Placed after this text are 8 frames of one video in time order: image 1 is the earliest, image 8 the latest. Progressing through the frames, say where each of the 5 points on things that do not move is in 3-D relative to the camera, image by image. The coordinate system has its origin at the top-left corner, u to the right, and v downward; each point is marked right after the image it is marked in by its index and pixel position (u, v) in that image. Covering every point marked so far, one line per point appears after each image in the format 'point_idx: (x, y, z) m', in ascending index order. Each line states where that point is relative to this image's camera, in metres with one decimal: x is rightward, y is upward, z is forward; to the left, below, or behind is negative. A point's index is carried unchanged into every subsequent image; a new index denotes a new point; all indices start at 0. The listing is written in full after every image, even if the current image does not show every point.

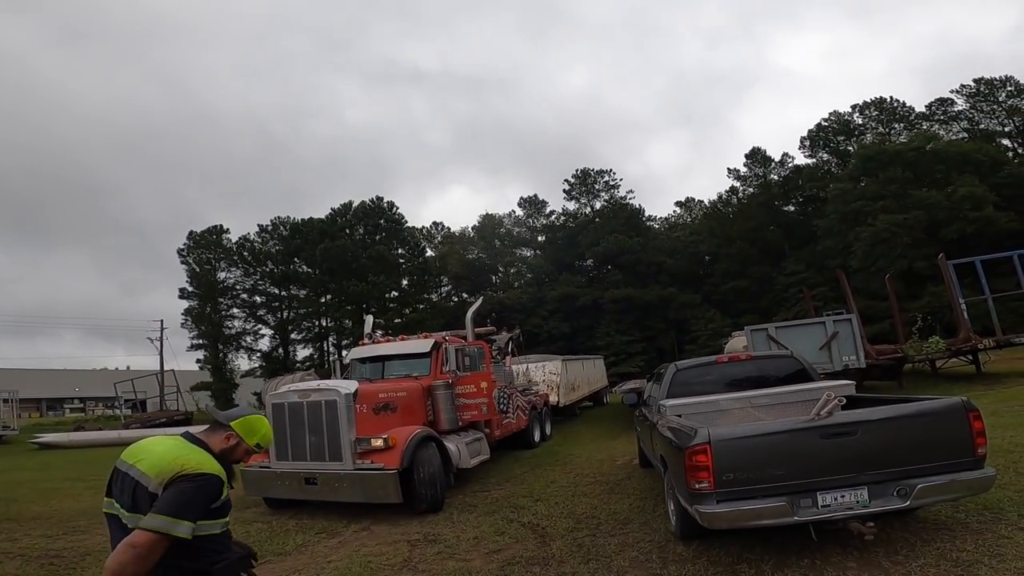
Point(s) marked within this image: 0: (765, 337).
0: (+5.5, -1.1, +14.7) m
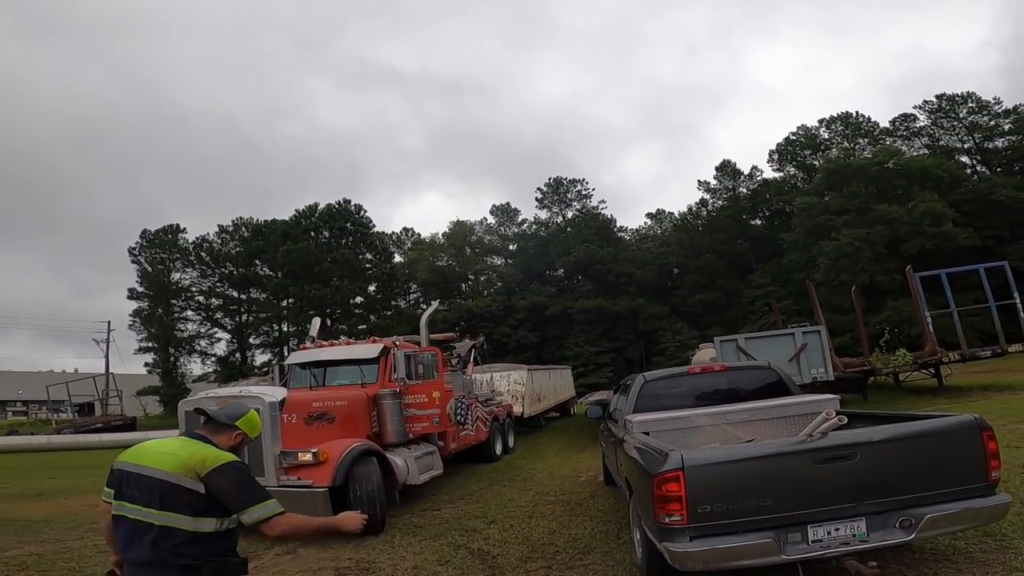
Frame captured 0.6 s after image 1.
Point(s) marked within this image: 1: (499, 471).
0: (+4.7, -1.3, +14.2) m
1: (-0.3, -3.3, +11.9) m
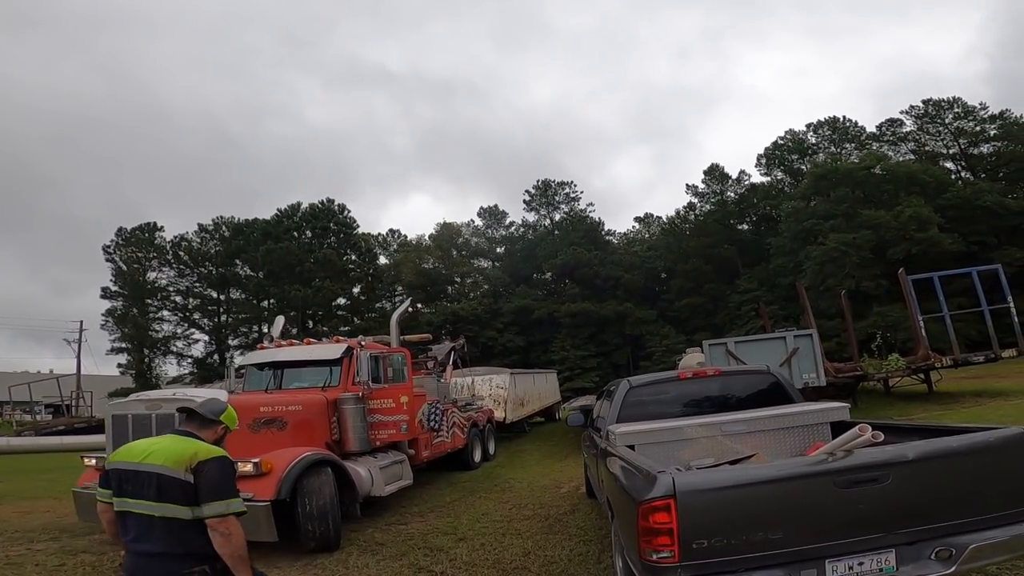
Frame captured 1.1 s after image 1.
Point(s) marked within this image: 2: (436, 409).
0: (+4.3, -1.3, +13.6) m
1: (-0.6, -3.3, +11.3) m
2: (-1.2, -1.9, +10.4) m
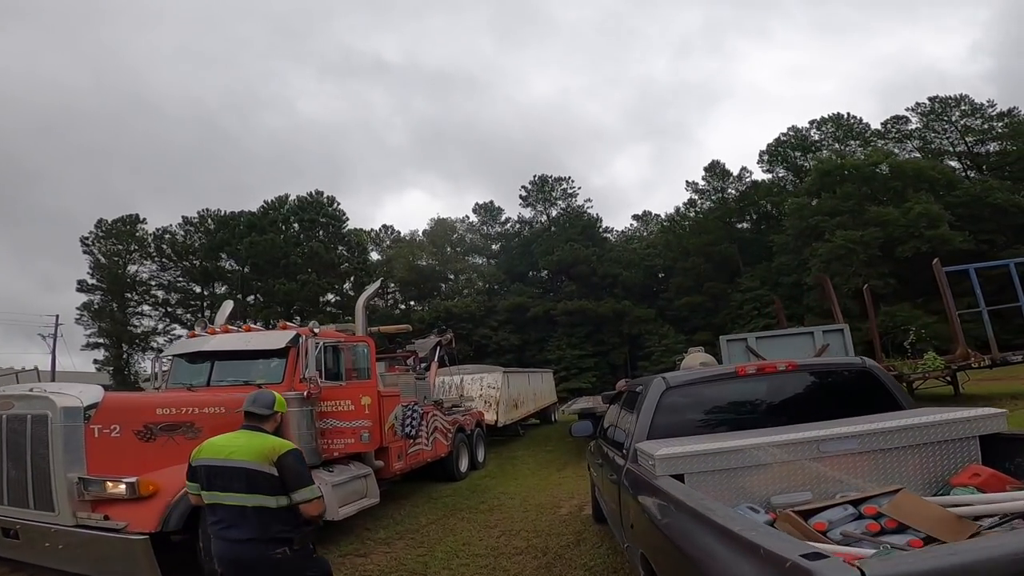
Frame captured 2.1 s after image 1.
0: (+4.2, -1.1, +12.1) m
1: (-0.8, -3.0, +9.7) m
2: (-1.3, -1.6, +8.8) m
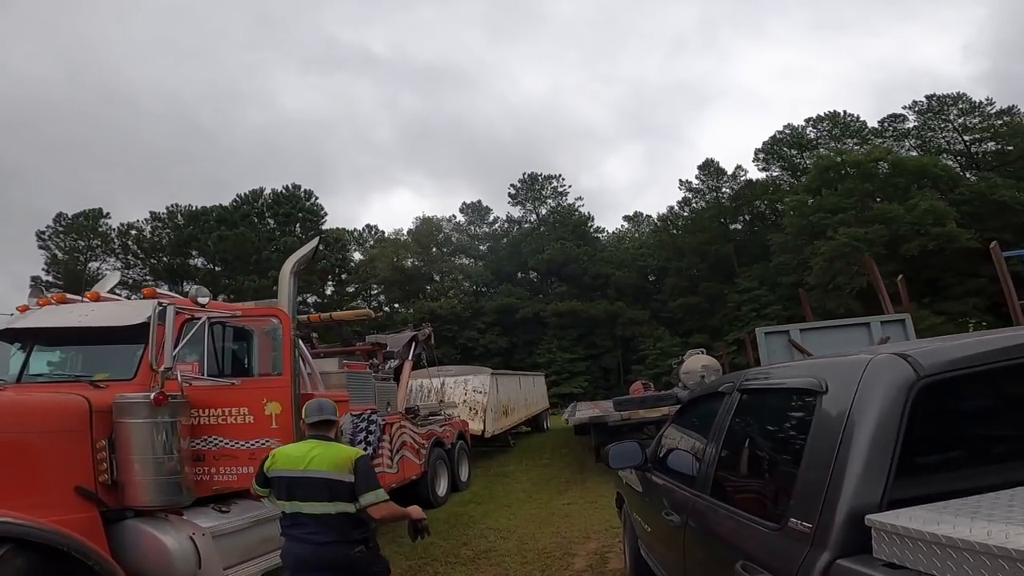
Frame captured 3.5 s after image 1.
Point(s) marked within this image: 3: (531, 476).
0: (+4.0, -0.8, +9.9) m
1: (-0.9, -2.7, +7.4) m
2: (-1.4, -1.3, +6.5) m
3: (+0.3, -3.3, +11.6) m
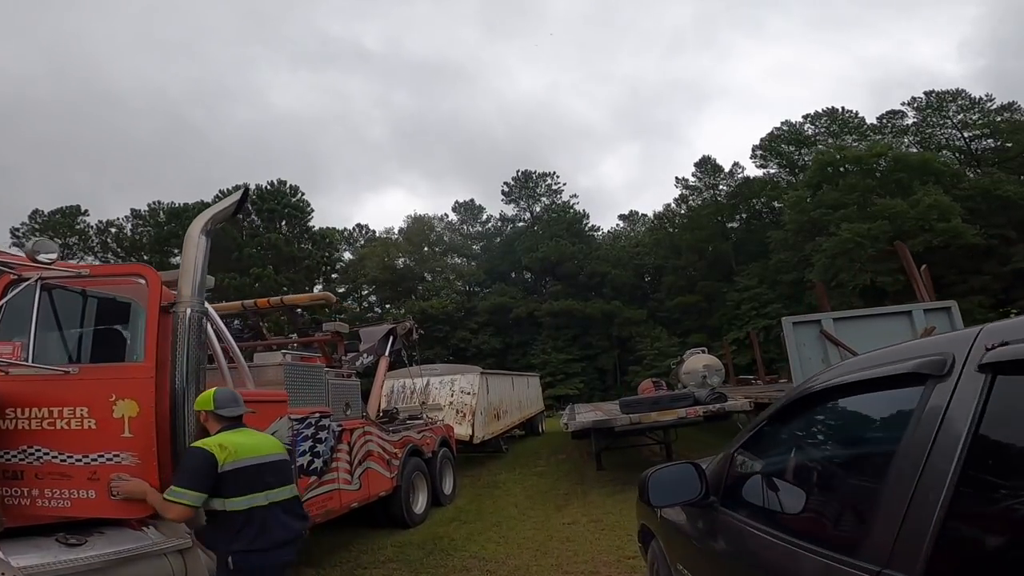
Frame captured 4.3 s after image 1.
0: (+3.9, -0.6, +8.6) m
1: (-1.0, -2.5, +6.1) m
2: (-1.5, -1.1, +5.2) m
3: (+0.2, -3.1, +10.3) m
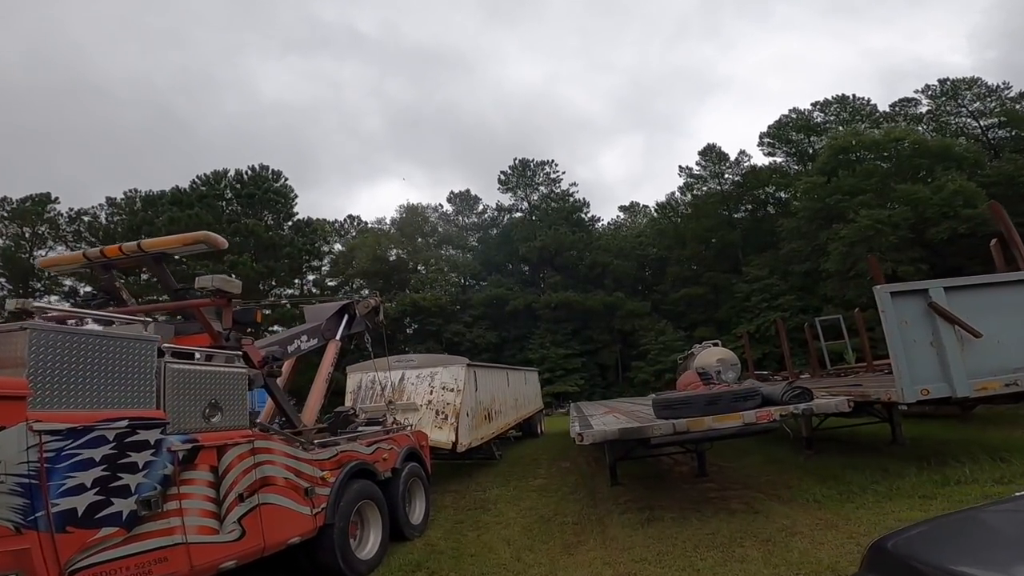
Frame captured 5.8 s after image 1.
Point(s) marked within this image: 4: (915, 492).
0: (+3.8, -0.2, +6.3) m
1: (-1.0, -2.1, +3.7) m
2: (-1.6, -0.7, +2.8) m
3: (+0.1, -2.7, +7.9) m
4: (+4.0, -2.0, +6.6) m
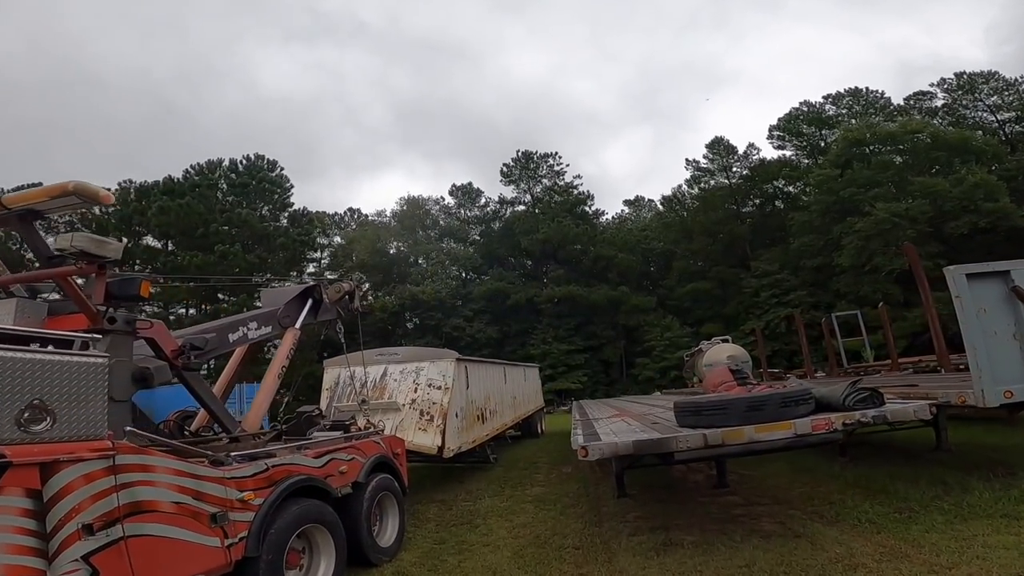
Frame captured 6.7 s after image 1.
0: (+3.7, 0.0, +5.1) m
1: (-1.1, -1.9, +2.6) m
2: (-1.7, -0.5, +1.7) m
3: (0.0, -2.5, +6.8) m
4: (+3.9, -1.8, +5.4) m
